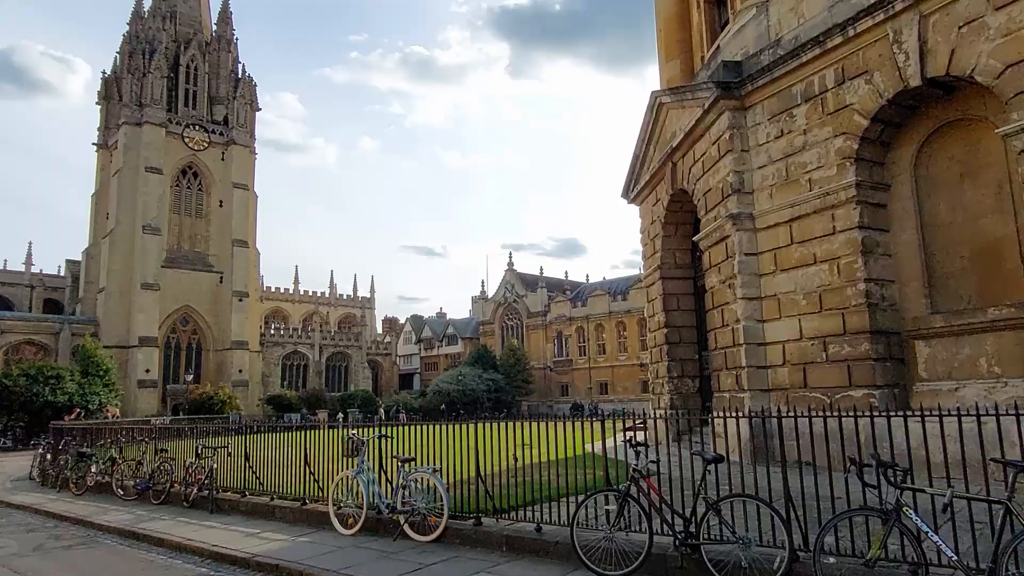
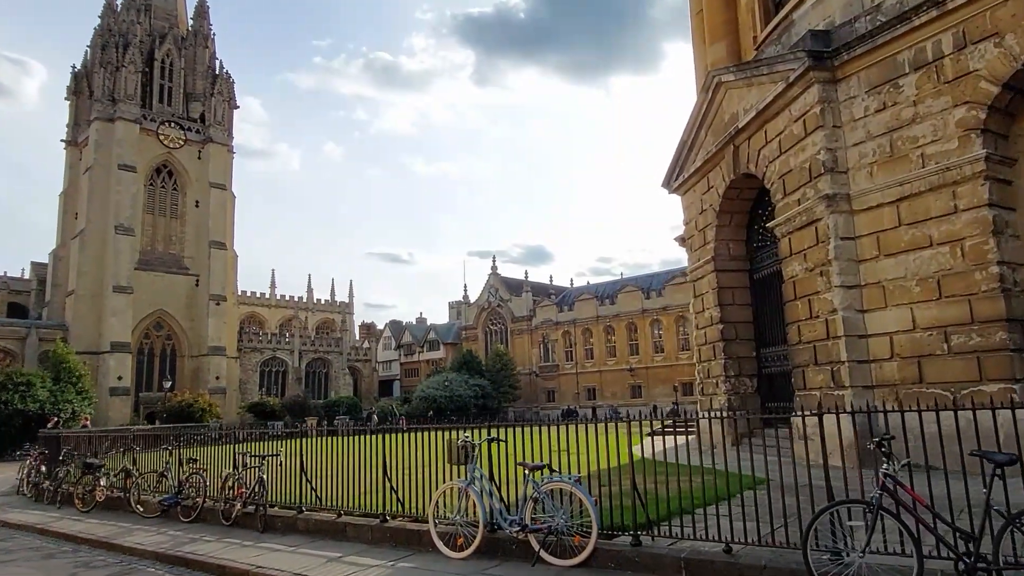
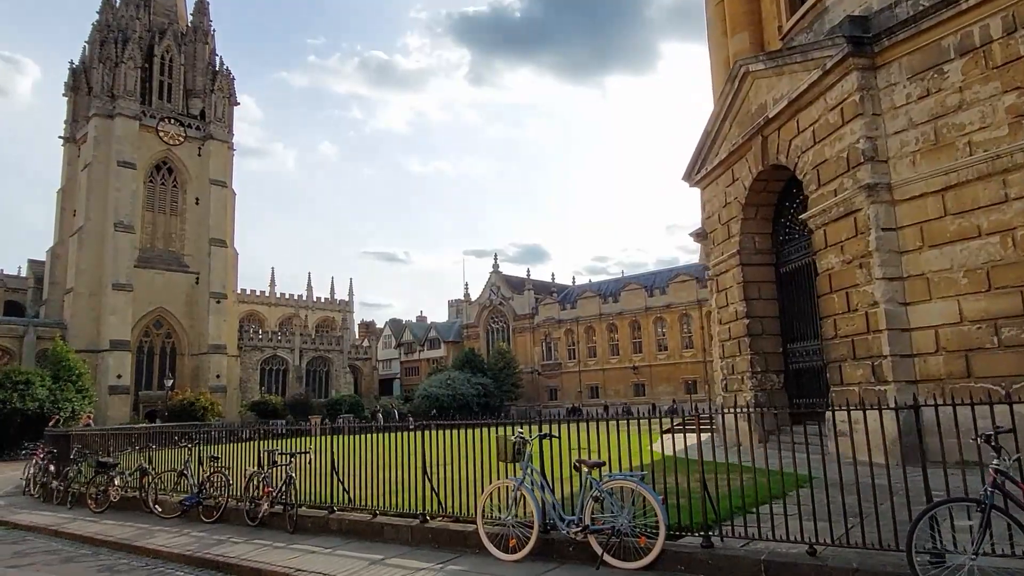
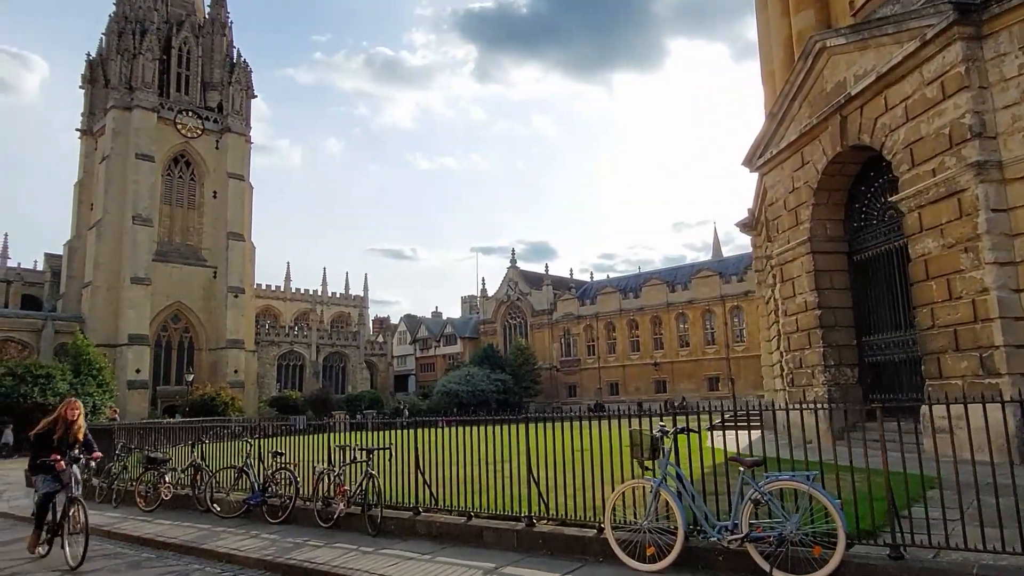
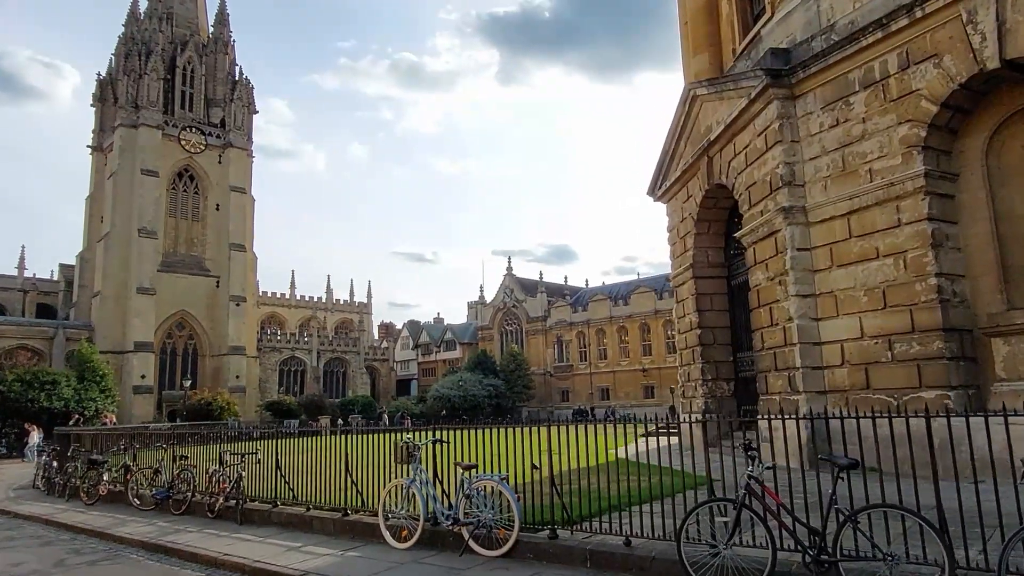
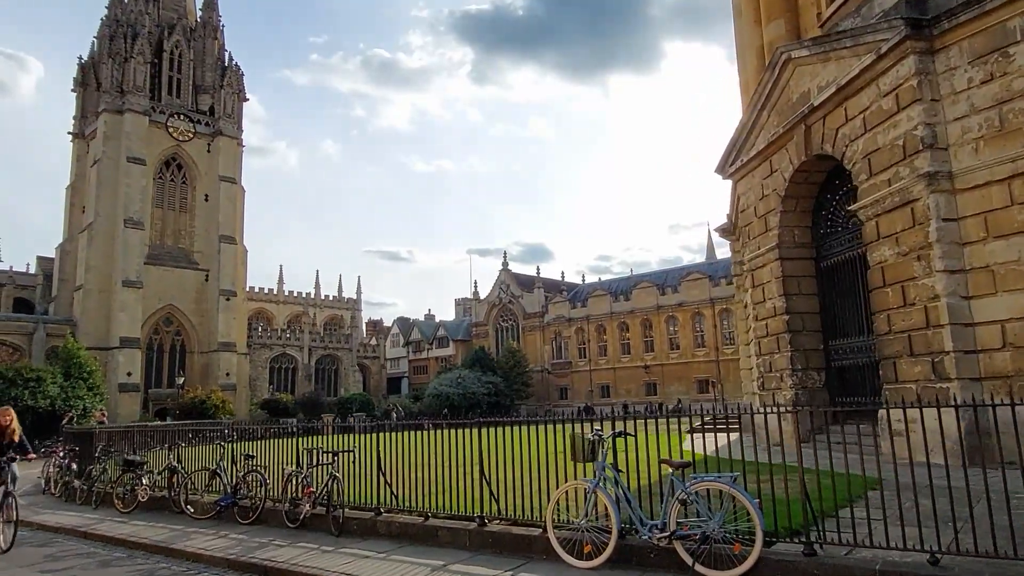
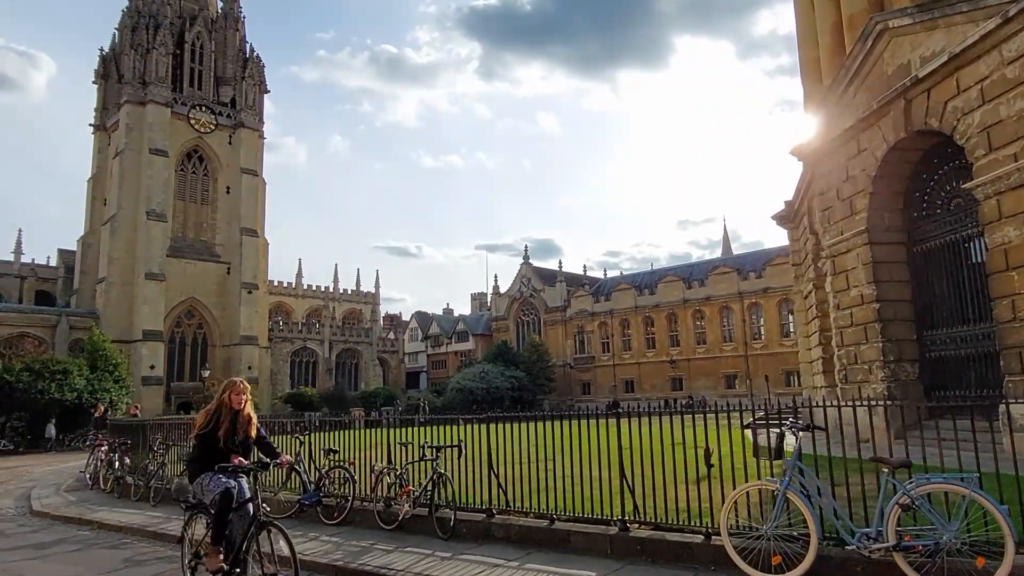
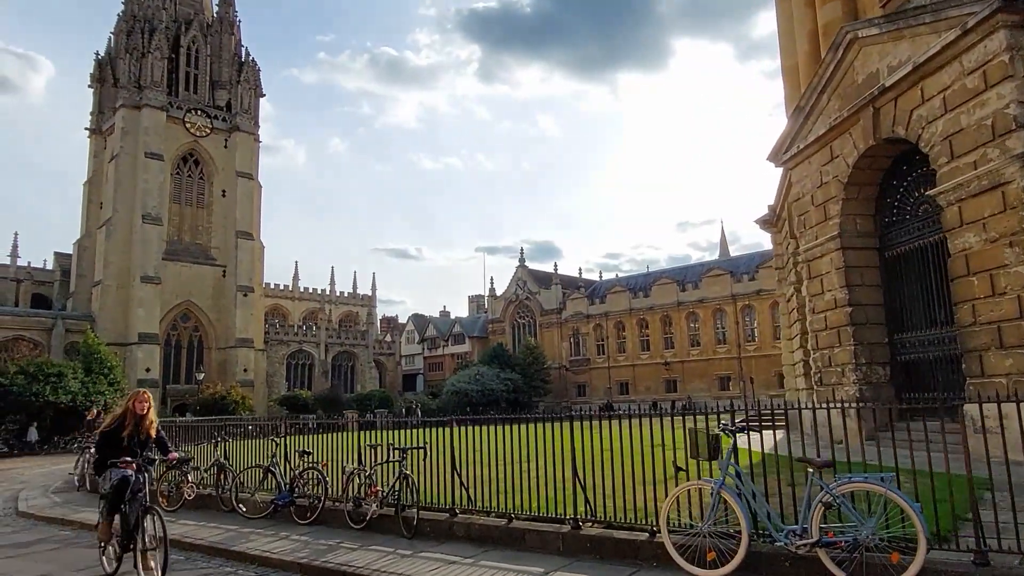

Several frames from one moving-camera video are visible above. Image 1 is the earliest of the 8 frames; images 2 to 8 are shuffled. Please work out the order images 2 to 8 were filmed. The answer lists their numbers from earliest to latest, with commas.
5, 2, 3, 6, 4, 8, 7
